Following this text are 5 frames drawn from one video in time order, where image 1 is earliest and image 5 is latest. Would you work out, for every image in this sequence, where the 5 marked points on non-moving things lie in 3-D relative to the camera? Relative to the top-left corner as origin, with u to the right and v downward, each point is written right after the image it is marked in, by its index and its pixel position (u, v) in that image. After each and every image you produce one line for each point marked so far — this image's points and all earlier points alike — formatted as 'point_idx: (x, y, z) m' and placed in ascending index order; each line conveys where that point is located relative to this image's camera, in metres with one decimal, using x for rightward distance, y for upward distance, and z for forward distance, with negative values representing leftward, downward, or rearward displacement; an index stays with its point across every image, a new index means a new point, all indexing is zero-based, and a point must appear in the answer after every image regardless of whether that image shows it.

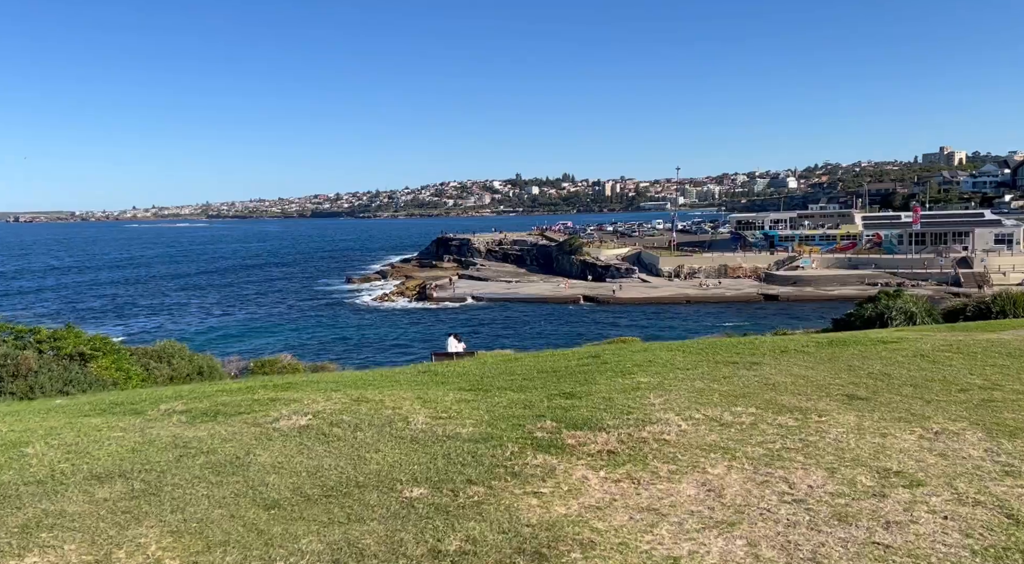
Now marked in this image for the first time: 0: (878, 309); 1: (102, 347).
0: (+8.5, -0.6, +19.7) m
1: (-8.3, -1.3, +17.3) m
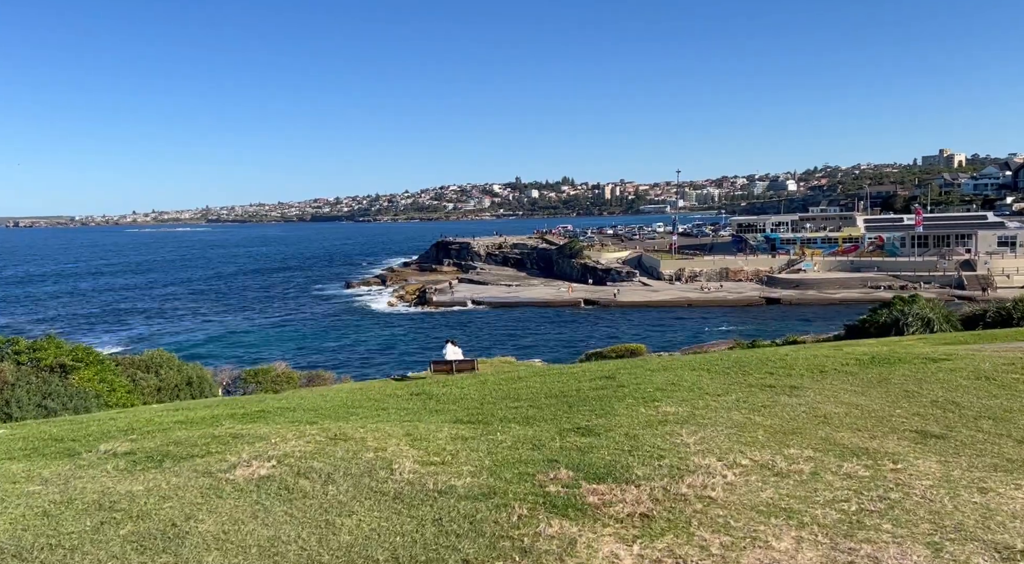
0: (+8.5, -0.7, +19.0) m
1: (-8.3, -1.5, +16.5) m
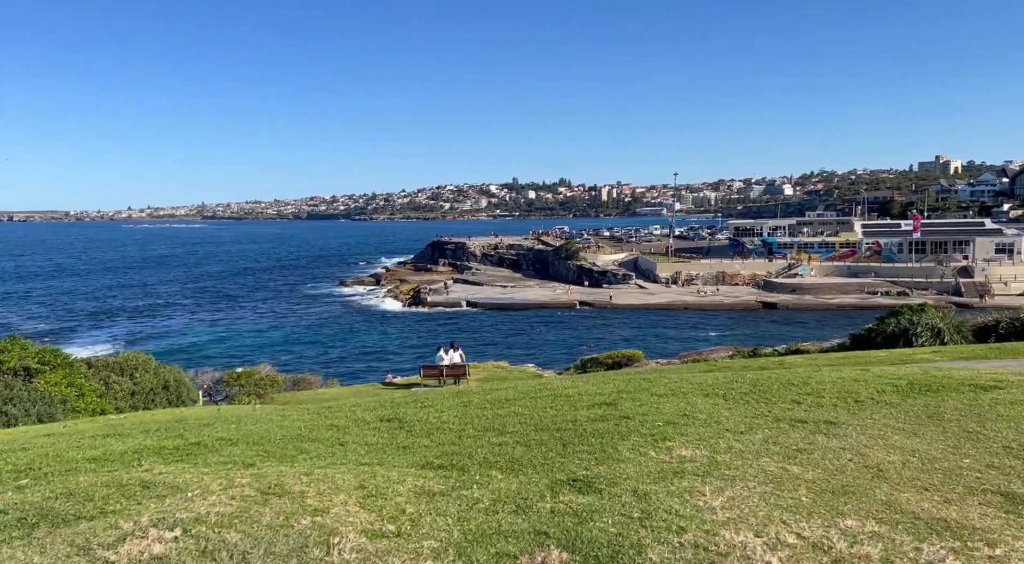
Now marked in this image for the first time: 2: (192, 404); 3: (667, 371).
0: (+8.4, -0.9, +18.3) m
1: (-8.4, -1.4, +15.7) m
2: (-6.9, -2.6, +18.3) m
3: (+2.9, -1.7, +16.1) m
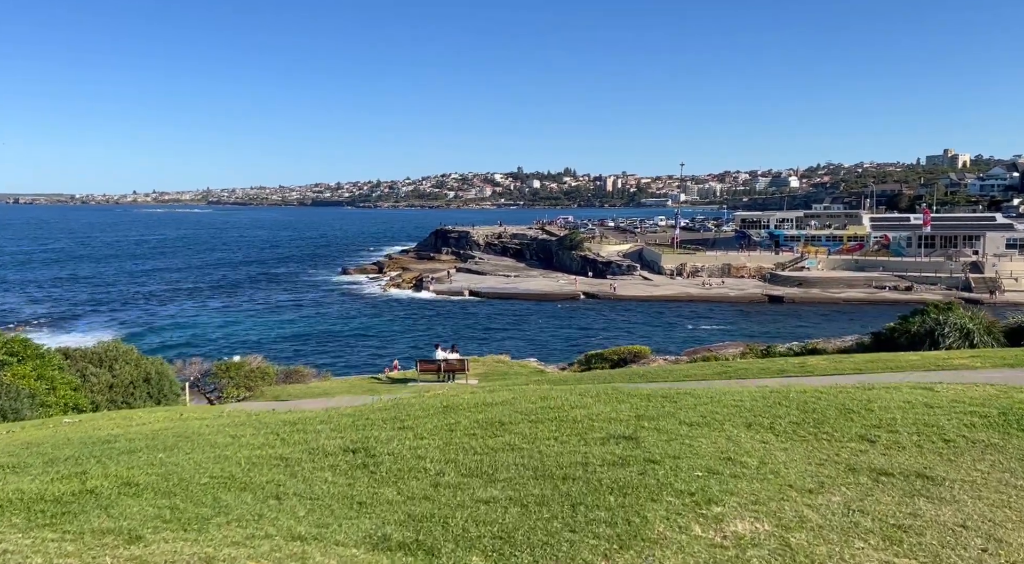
0: (+8.4, -0.8, +17.2) m
1: (-8.4, -1.2, +14.7) m
2: (-6.9, -2.4, +17.3) m
3: (+2.9, -1.6, +15.0) m
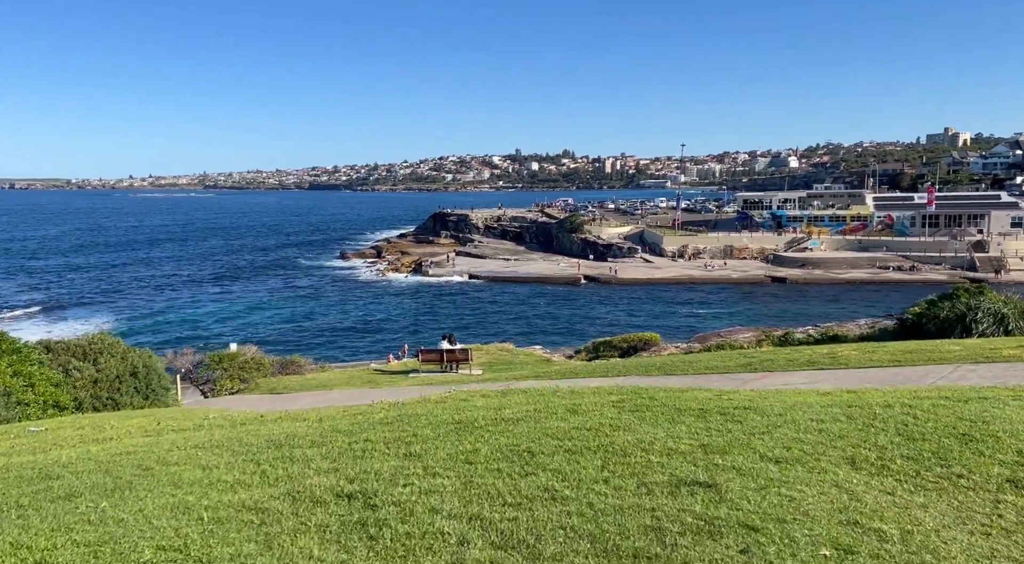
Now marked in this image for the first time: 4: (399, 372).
0: (+8.5, -0.5, +16.3) m
1: (-8.3, -1.0, +13.8) m
2: (-6.7, -2.1, +16.4) m
3: (+3.0, -1.4, +14.1) m
4: (-2.6, -2.1, +19.8) m
